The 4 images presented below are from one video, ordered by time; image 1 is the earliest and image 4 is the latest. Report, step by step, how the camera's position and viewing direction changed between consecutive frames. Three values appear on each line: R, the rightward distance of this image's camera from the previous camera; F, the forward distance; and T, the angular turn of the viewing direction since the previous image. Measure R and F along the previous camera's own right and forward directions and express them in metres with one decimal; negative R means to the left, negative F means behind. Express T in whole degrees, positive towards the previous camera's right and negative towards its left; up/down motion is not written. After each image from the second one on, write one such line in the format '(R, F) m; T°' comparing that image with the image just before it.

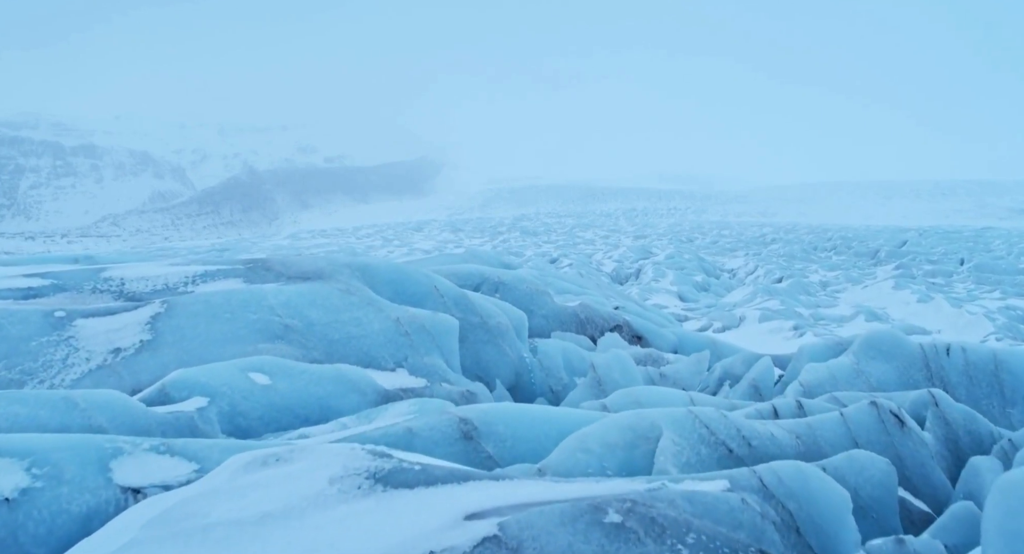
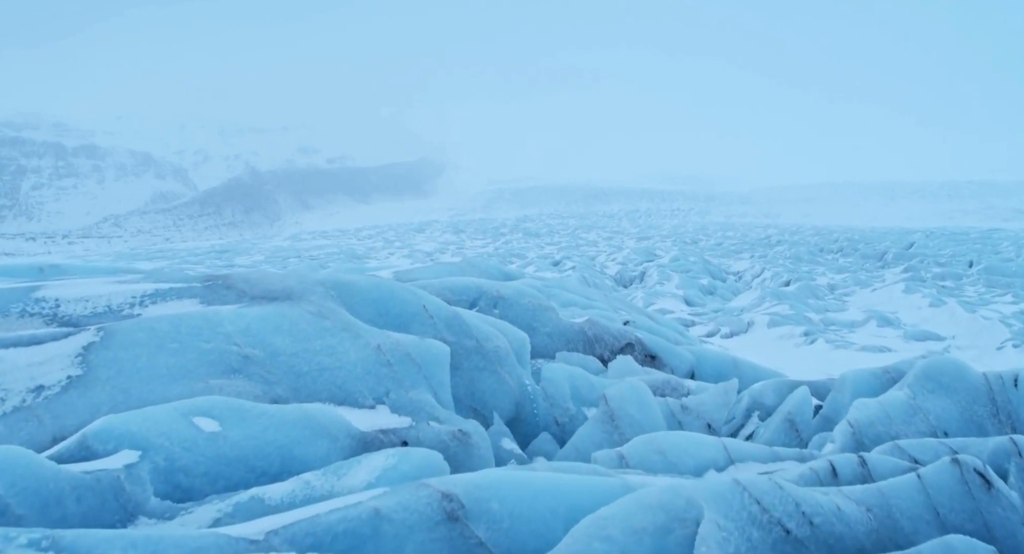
(0.0, +0.5) m; 0°
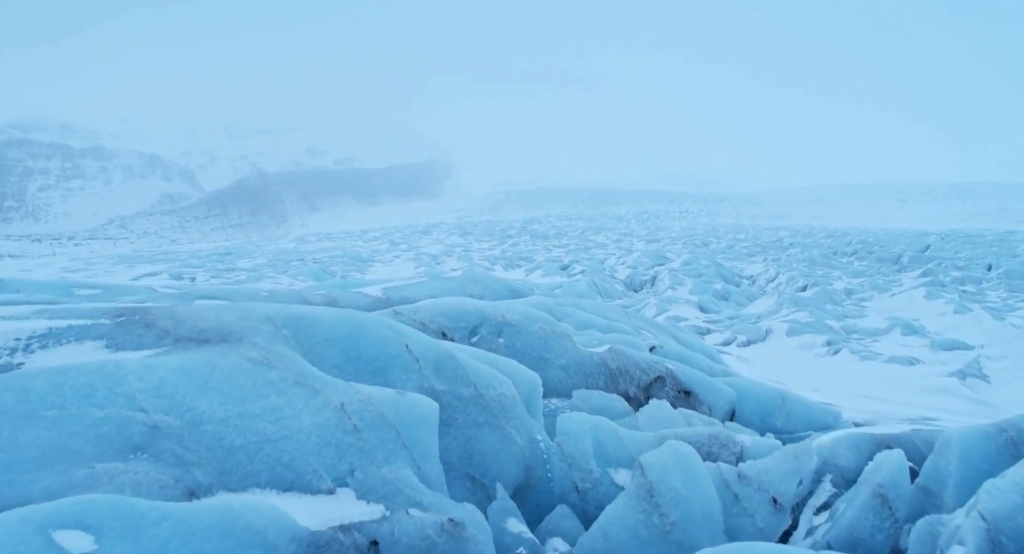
(0.0, +0.8) m; 0°
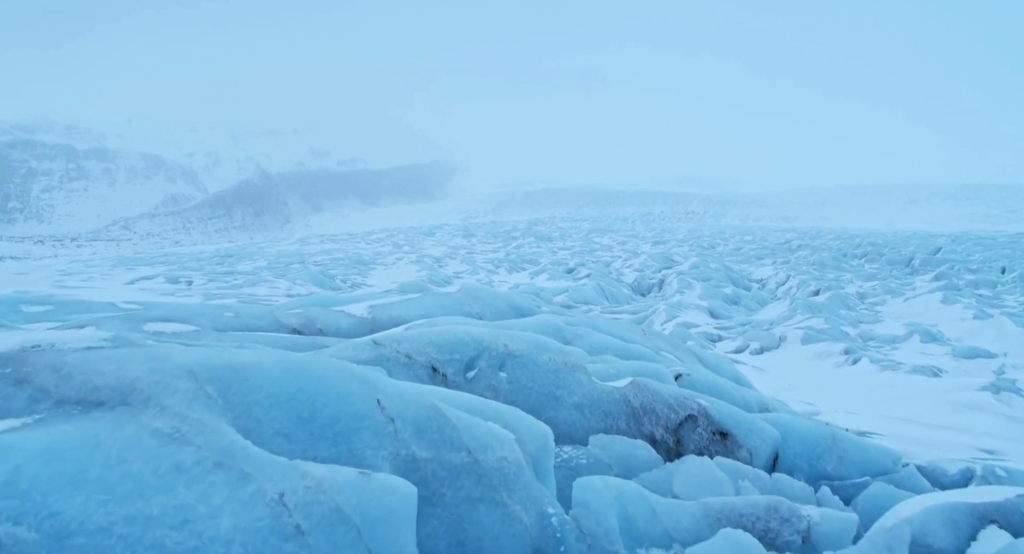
(0.0, +0.7) m; 0°
